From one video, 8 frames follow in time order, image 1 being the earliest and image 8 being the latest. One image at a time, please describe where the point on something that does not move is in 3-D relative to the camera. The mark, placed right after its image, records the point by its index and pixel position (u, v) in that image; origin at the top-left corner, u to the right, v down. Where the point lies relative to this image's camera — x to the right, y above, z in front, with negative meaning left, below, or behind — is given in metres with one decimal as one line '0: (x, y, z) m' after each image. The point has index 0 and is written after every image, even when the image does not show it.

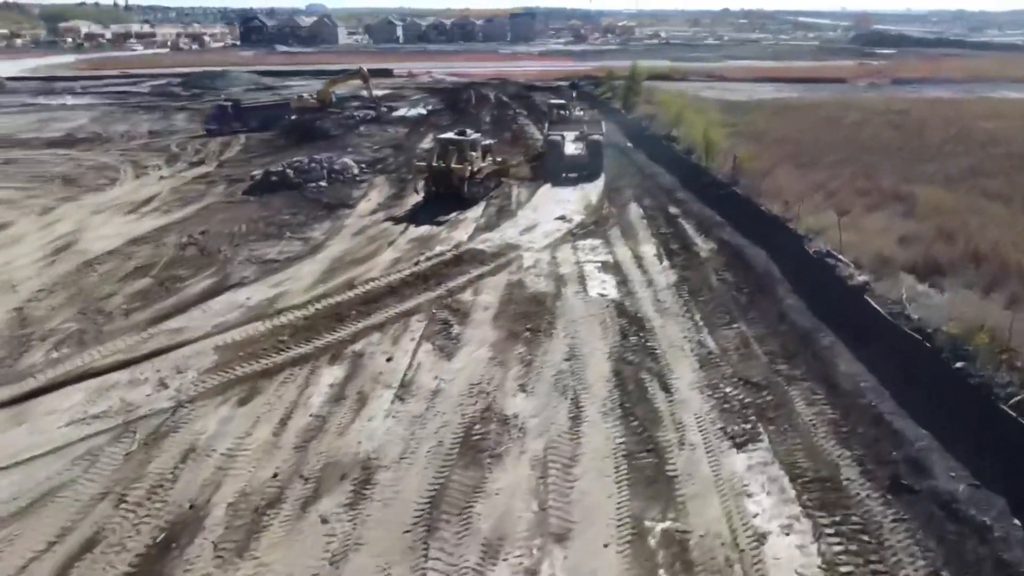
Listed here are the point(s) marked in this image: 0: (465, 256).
0: (-1.0, +0.6, +16.0) m
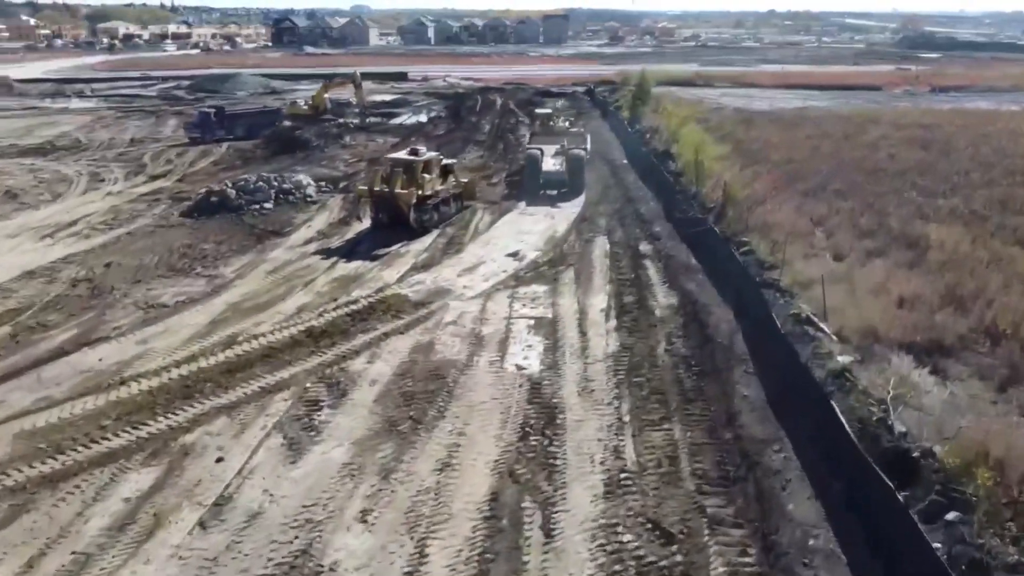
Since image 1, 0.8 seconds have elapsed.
0: (-2.2, -0.3, +13.5) m
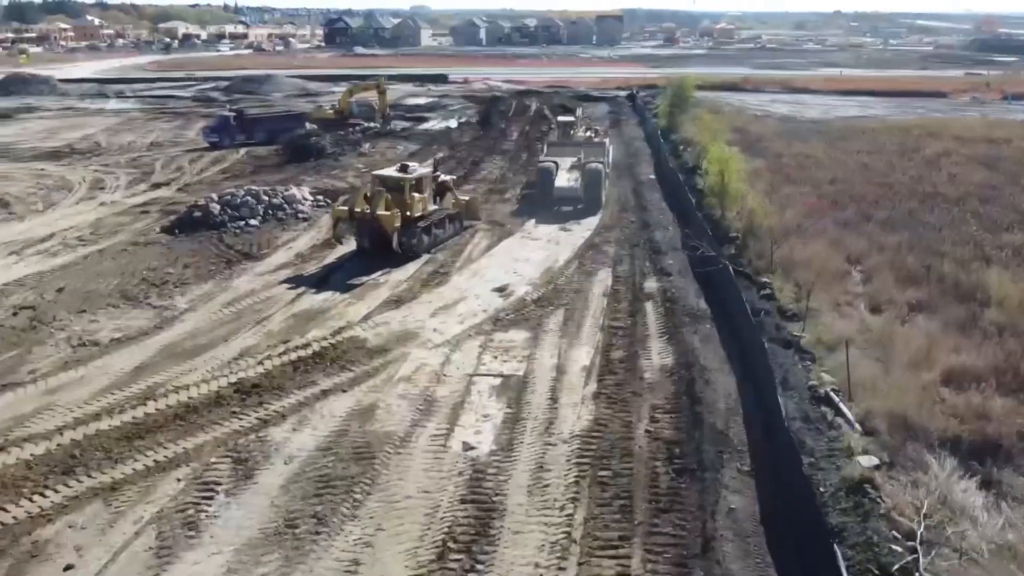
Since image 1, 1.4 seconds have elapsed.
0: (-2.6, -0.9, +11.8) m
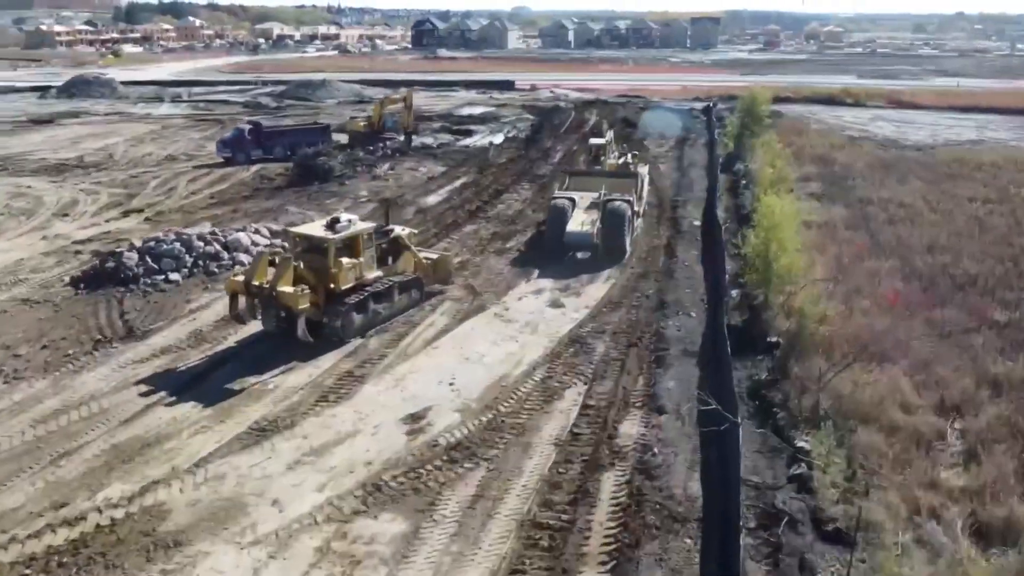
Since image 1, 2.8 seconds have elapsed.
0: (-3.8, -2.3, +7.8) m
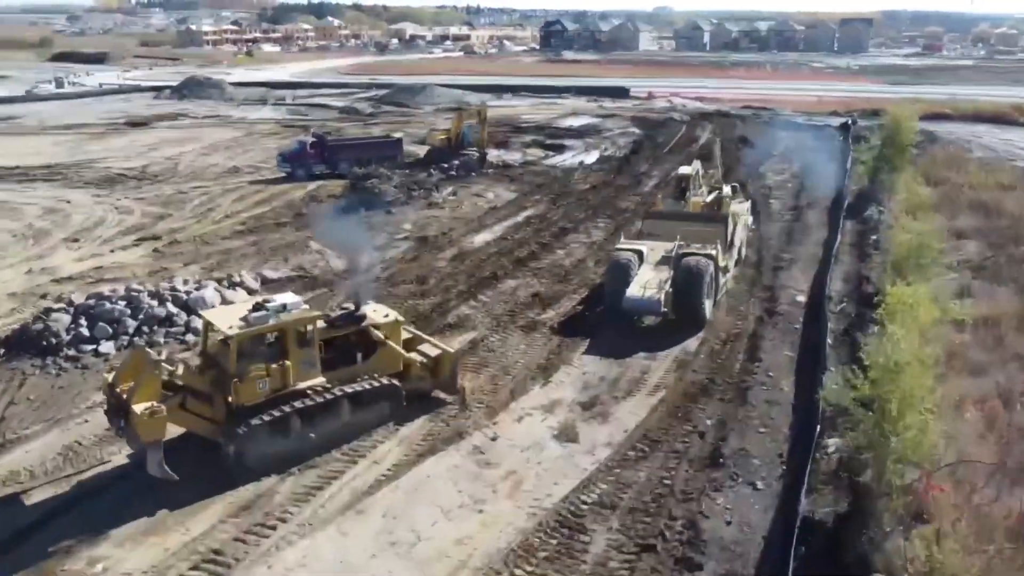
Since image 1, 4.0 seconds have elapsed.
0: (-5.0, -3.6, +4.4) m
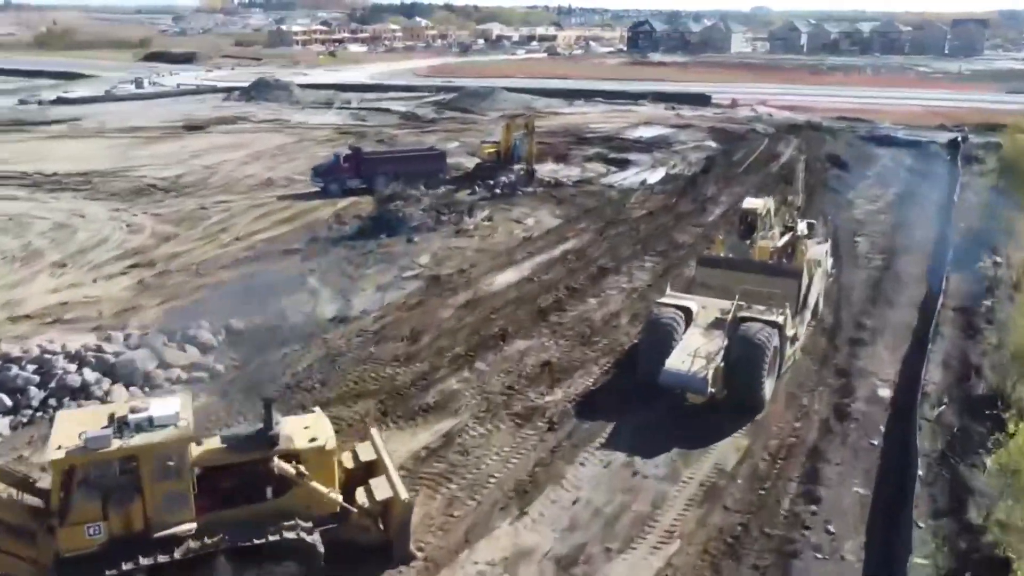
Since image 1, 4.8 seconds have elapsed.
0: (-6.1, -4.4, +2.1) m
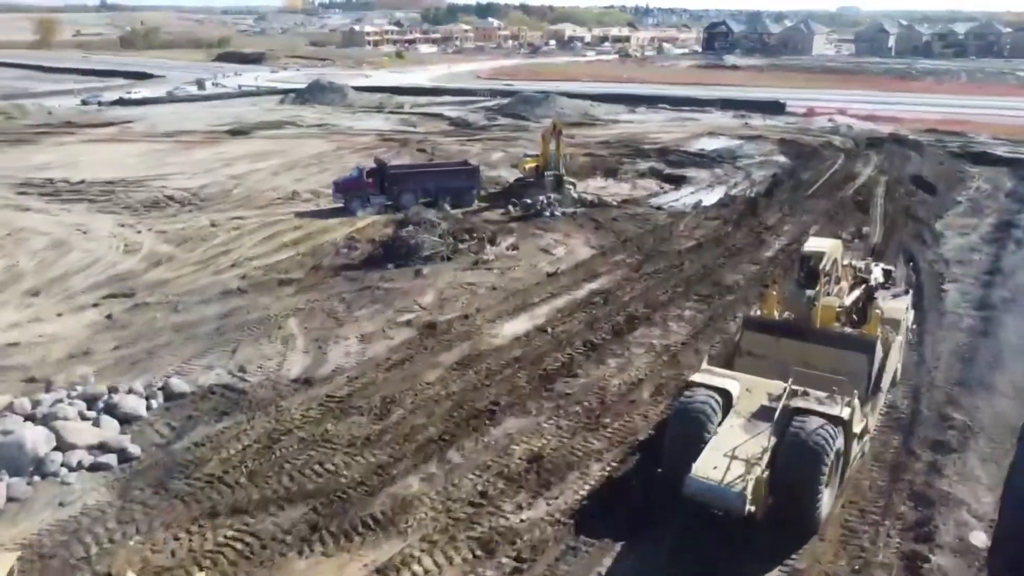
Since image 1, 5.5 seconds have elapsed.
0: (-7.3, -5.1, +0.2) m
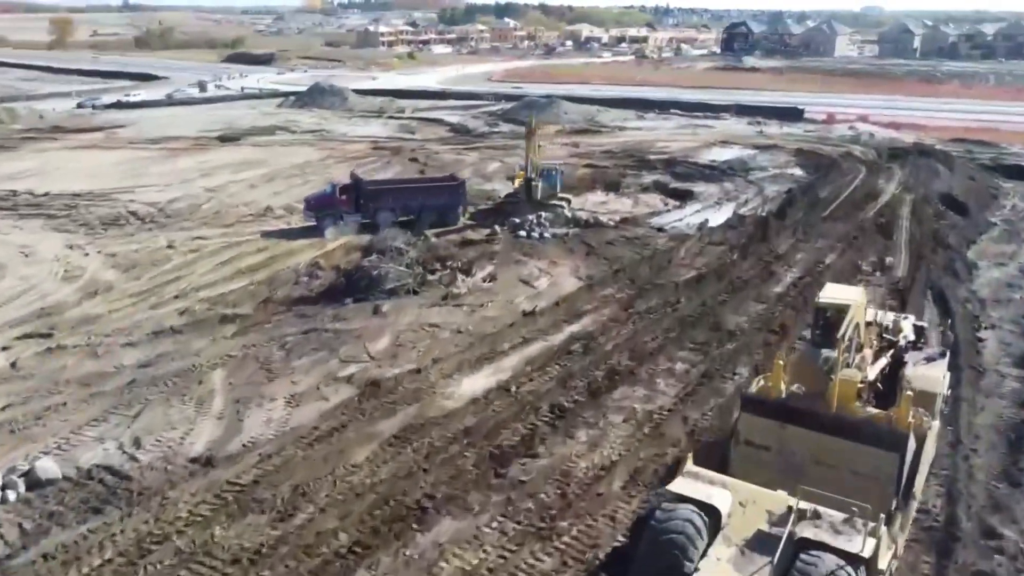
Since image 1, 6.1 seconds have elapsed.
0: (-8.3, -5.8, -1.8) m
